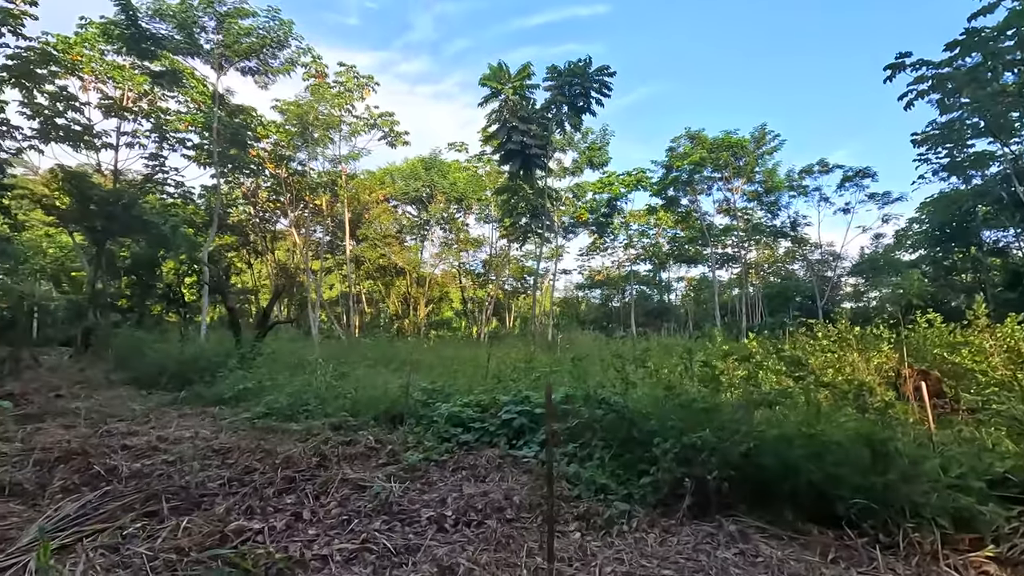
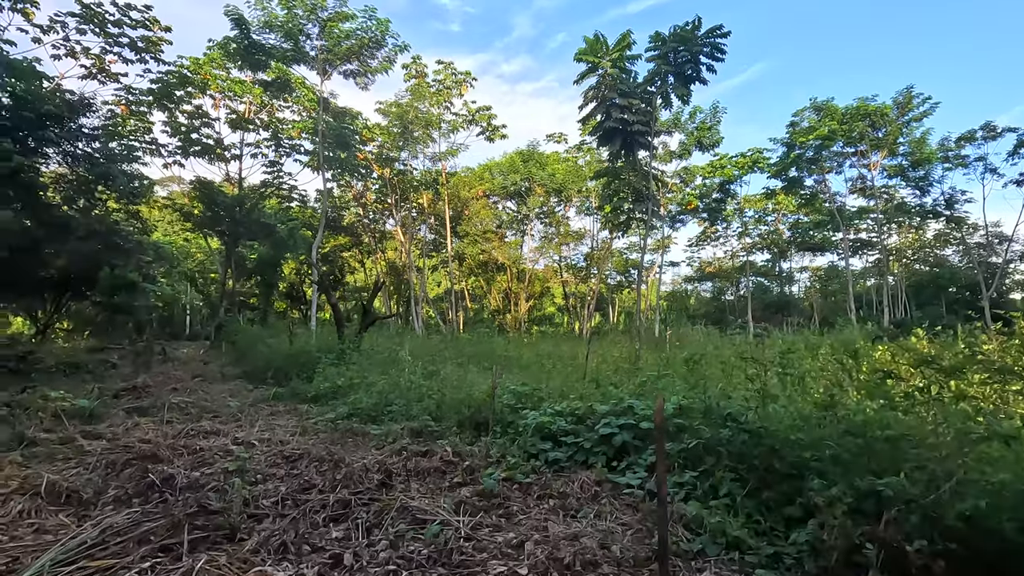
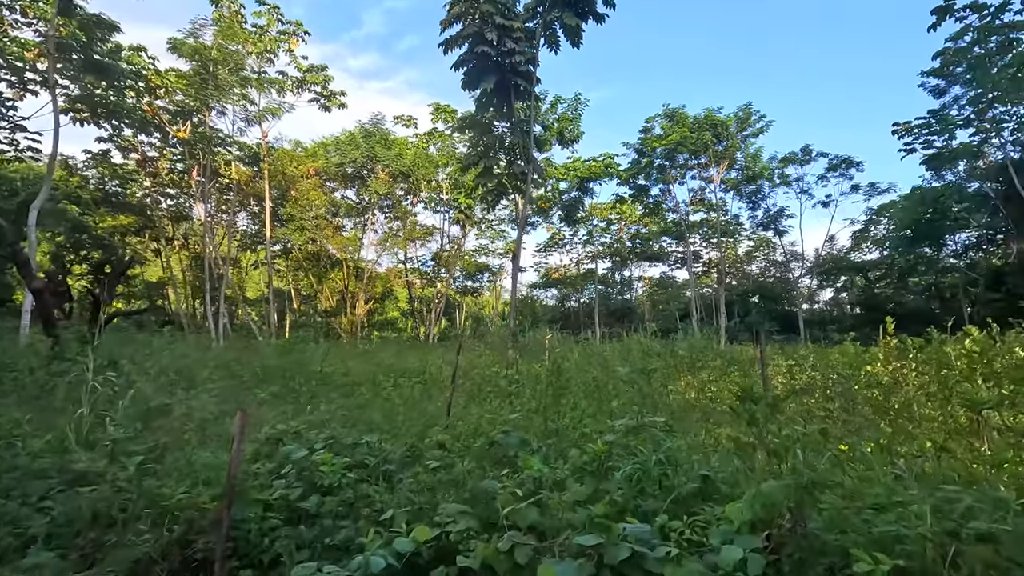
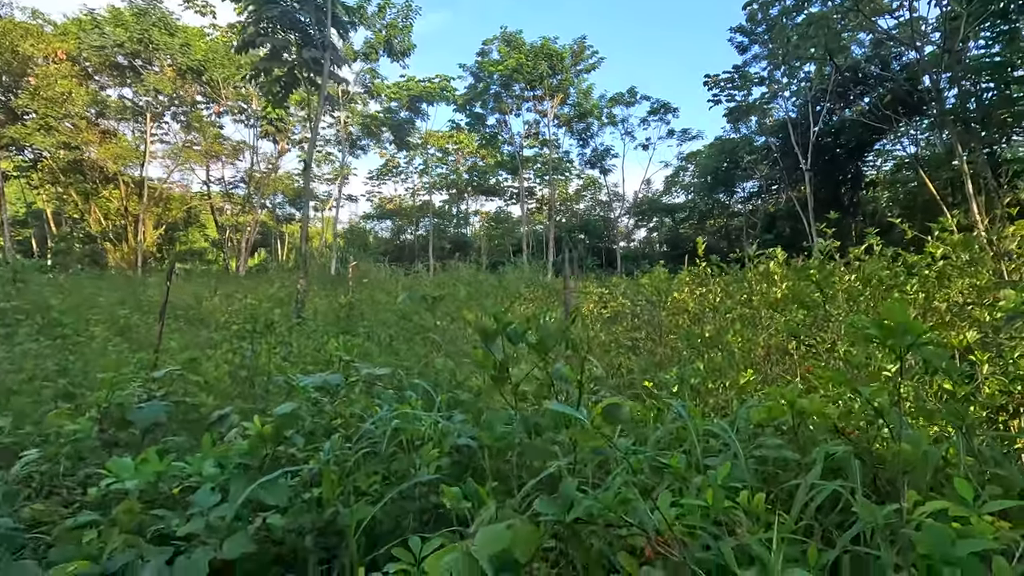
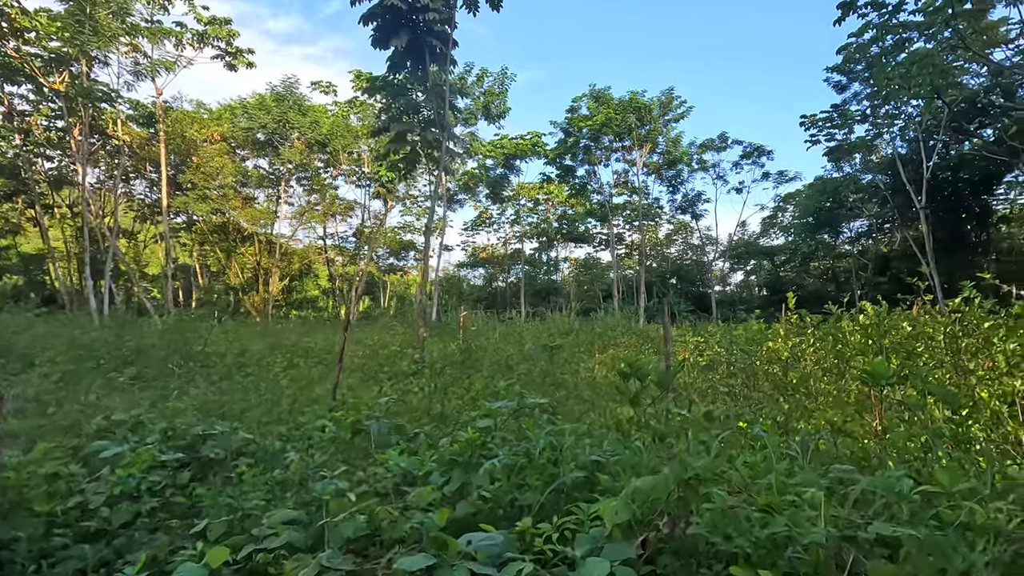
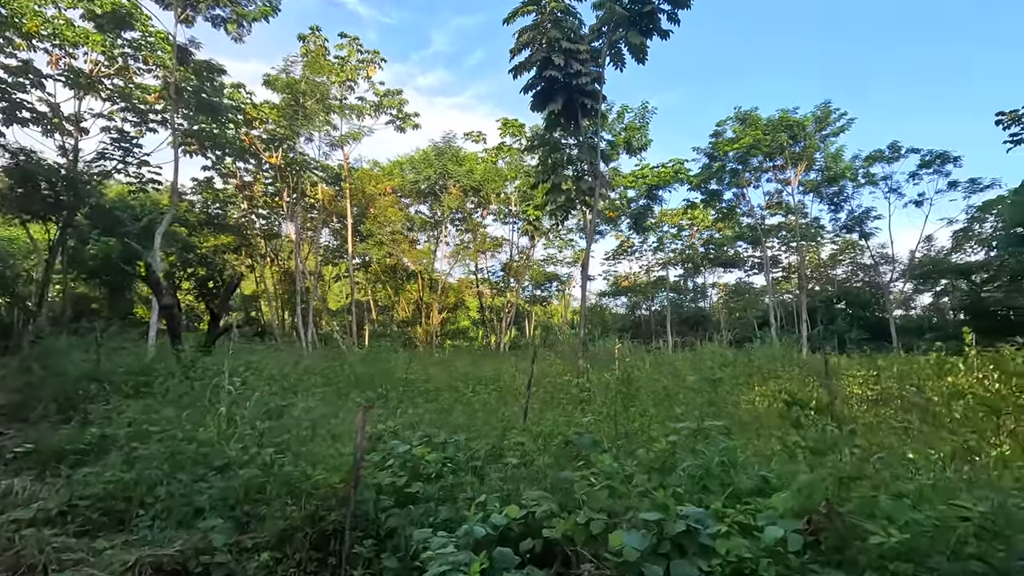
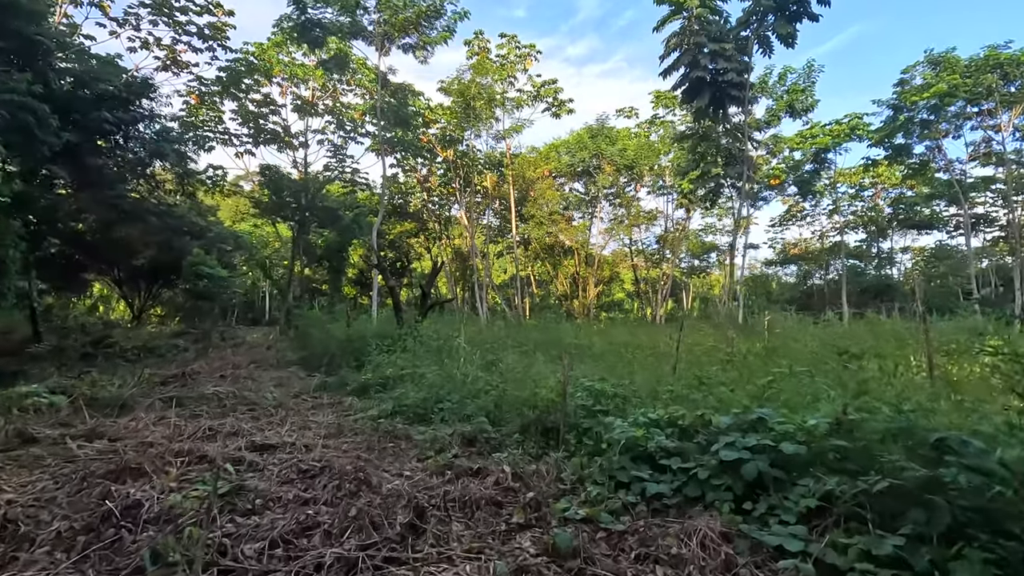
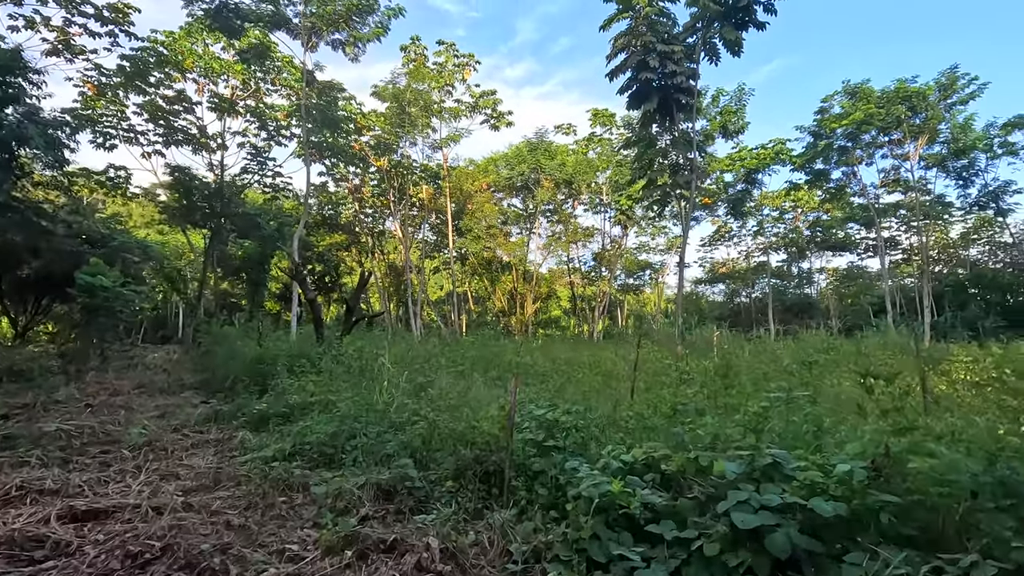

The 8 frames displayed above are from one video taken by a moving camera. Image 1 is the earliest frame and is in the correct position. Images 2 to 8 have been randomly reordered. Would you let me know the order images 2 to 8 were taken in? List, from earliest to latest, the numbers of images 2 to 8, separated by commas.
2, 7, 8, 6, 3, 5, 4
